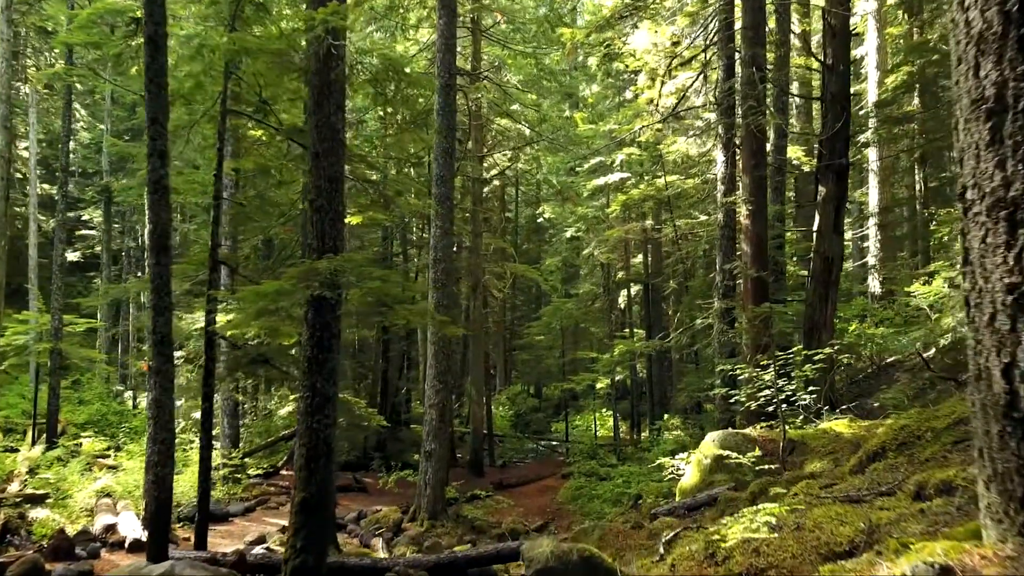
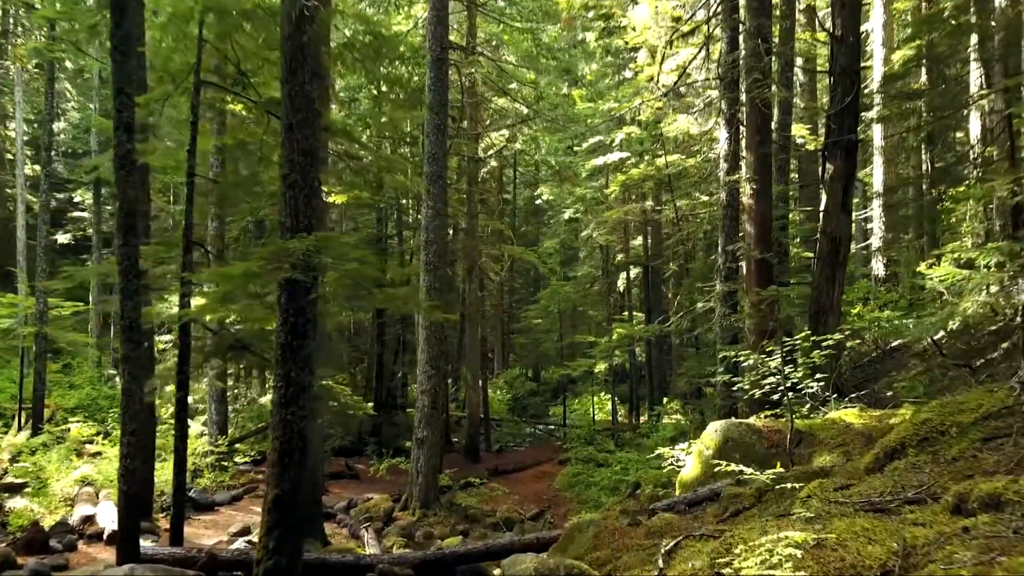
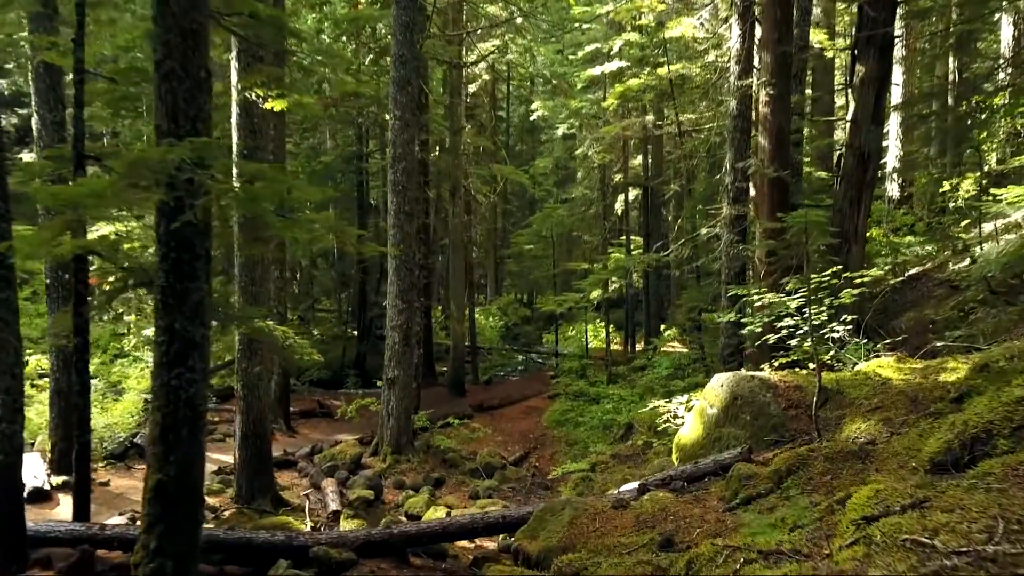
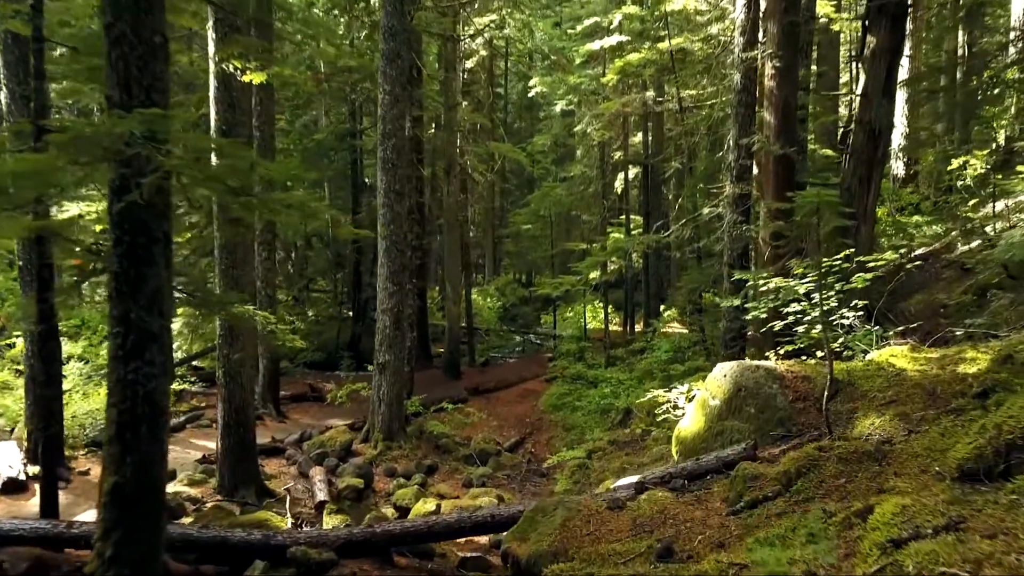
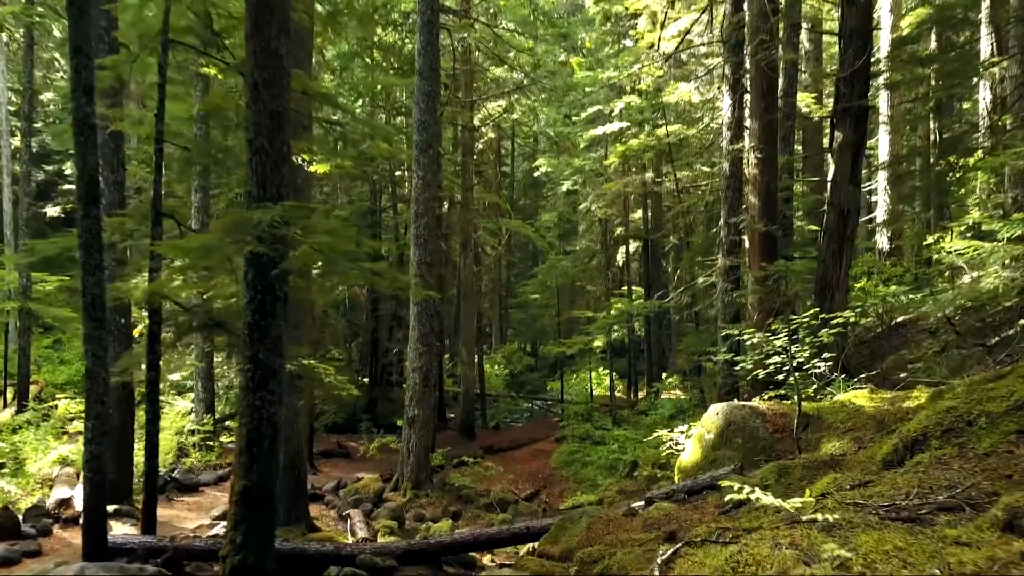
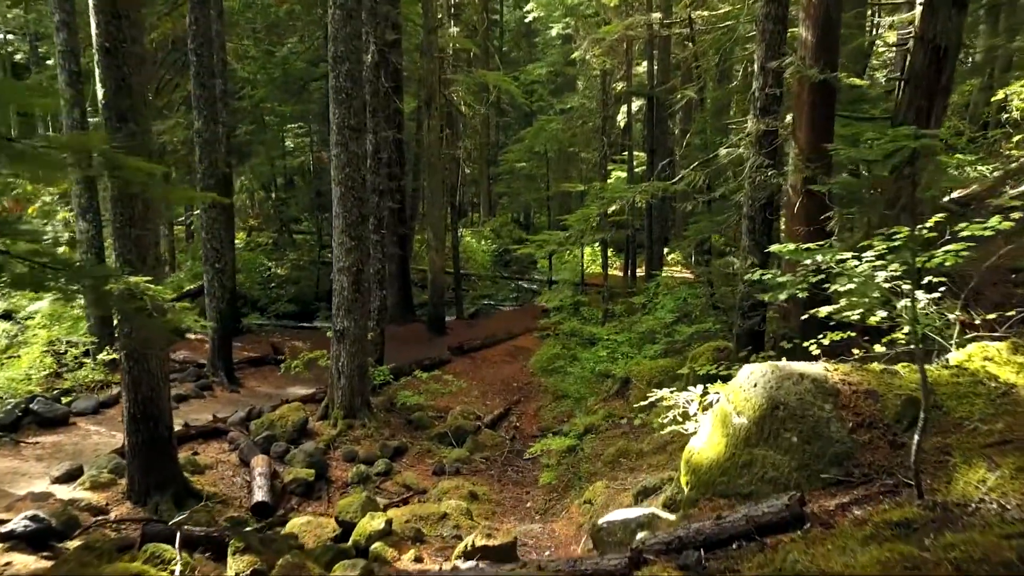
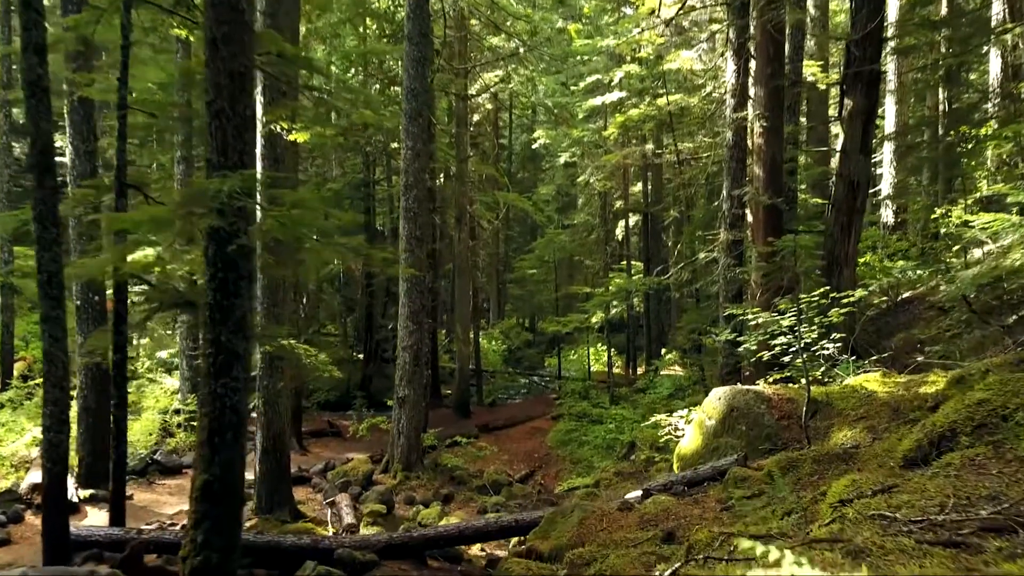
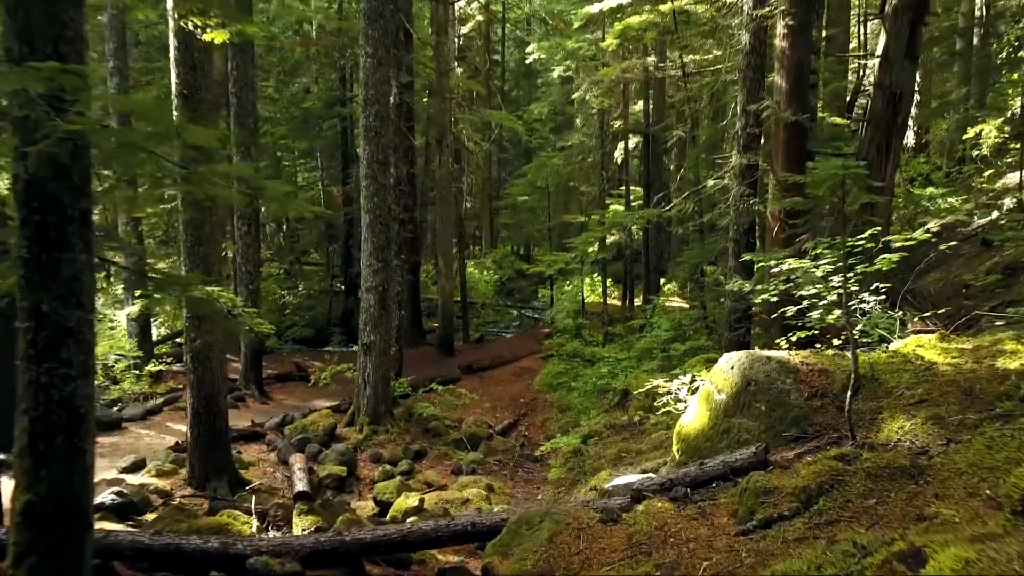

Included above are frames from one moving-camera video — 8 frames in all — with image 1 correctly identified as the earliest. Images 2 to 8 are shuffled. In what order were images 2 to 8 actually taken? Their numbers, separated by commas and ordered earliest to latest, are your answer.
2, 5, 7, 3, 4, 8, 6
